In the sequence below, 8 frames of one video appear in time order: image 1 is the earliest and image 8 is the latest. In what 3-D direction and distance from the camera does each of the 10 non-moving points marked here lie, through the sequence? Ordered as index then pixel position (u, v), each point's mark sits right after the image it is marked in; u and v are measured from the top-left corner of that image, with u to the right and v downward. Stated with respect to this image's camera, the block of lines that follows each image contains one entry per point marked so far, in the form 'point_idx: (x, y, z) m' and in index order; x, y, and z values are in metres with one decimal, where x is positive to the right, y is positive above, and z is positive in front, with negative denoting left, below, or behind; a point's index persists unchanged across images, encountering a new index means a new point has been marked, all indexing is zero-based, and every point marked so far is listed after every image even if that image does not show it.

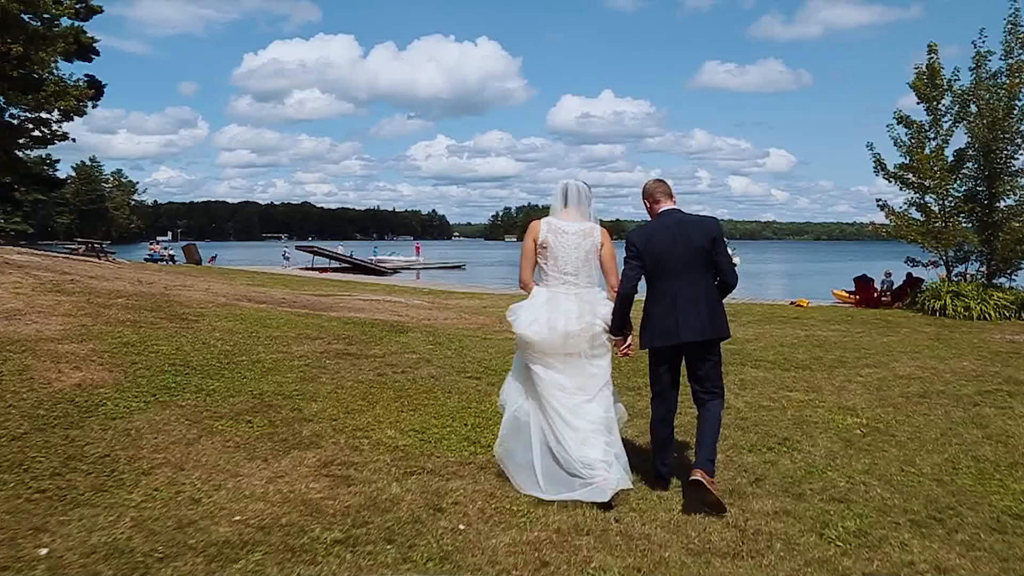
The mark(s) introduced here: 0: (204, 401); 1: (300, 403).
0: (-3.0, -1.1, +7.7) m
1: (-2.1, -1.2, +7.8) m
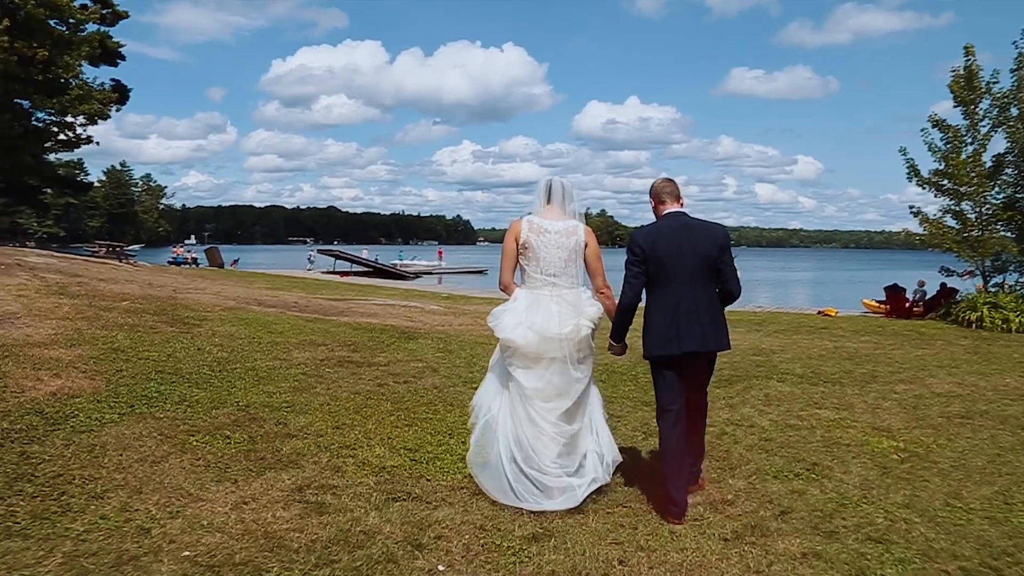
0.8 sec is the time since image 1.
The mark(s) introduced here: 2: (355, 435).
0: (-3.0, -1.1, +7.1) m
1: (-2.1, -1.2, +7.3) m
2: (-1.4, -1.3, +6.8) m
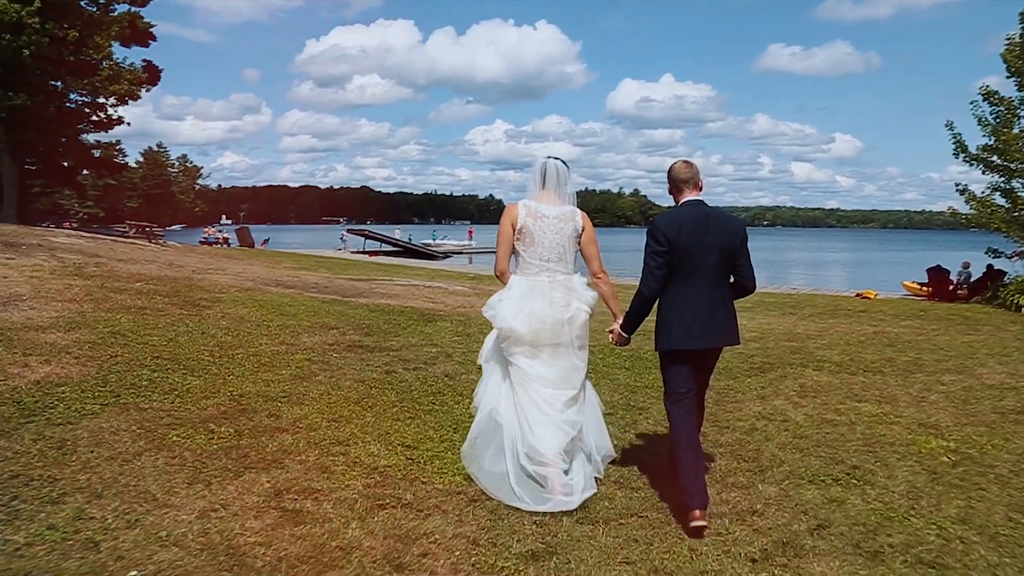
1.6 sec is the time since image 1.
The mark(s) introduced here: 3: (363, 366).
0: (-2.9, -1.0, +6.7) m
1: (-2.0, -1.0, +6.8) m
2: (-1.3, -1.1, +6.3) m
3: (-1.7, -0.9, +9.1) m
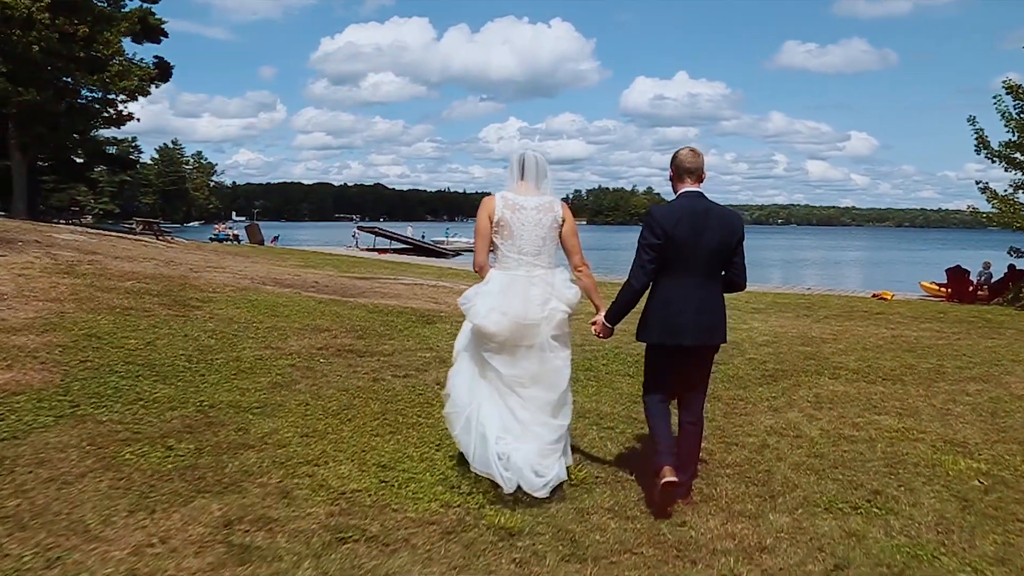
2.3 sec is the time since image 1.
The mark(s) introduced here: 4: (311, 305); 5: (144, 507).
0: (-3.0, -1.0, +6.2) m
1: (-2.1, -1.1, +6.3) m
2: (-1.4, -1.2, +5.8) m
3: (-1.8, -0.9, +8.6) m
4: (-3.6, -0.3, +14.4) m
5: (-2.1, -1.2, +4.4) m
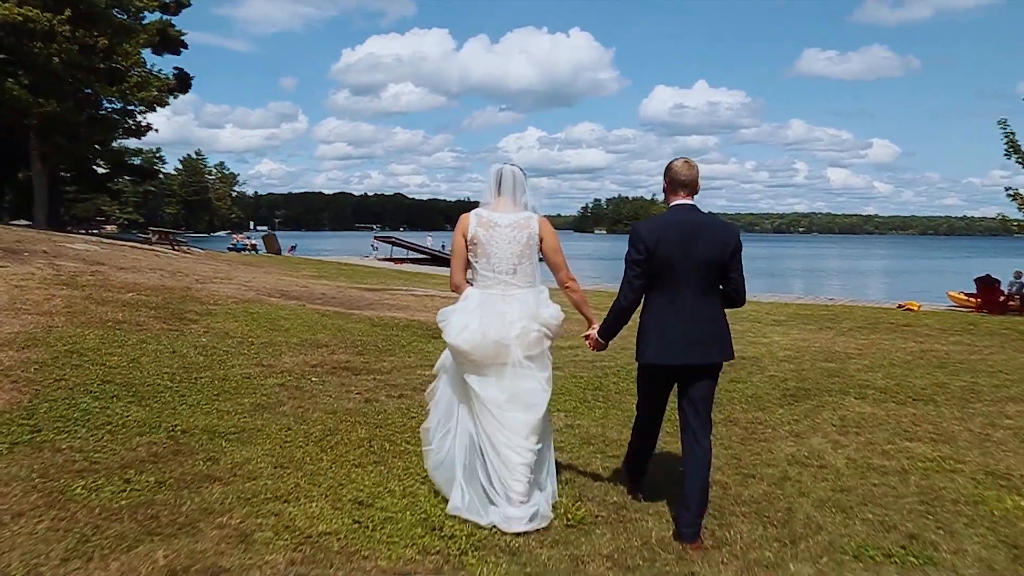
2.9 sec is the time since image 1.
0: (-3.0, -1.1, +5.7) m
1: (-2.1, -1.2, +5.8) m
2: (-1.4, -1.3, +5.3) m
3: (-1.7, -1.1, +8.1) m
4: (-3.5, -0.5, +14.0) m
5: (-2.1, -1.3, +4.0) m
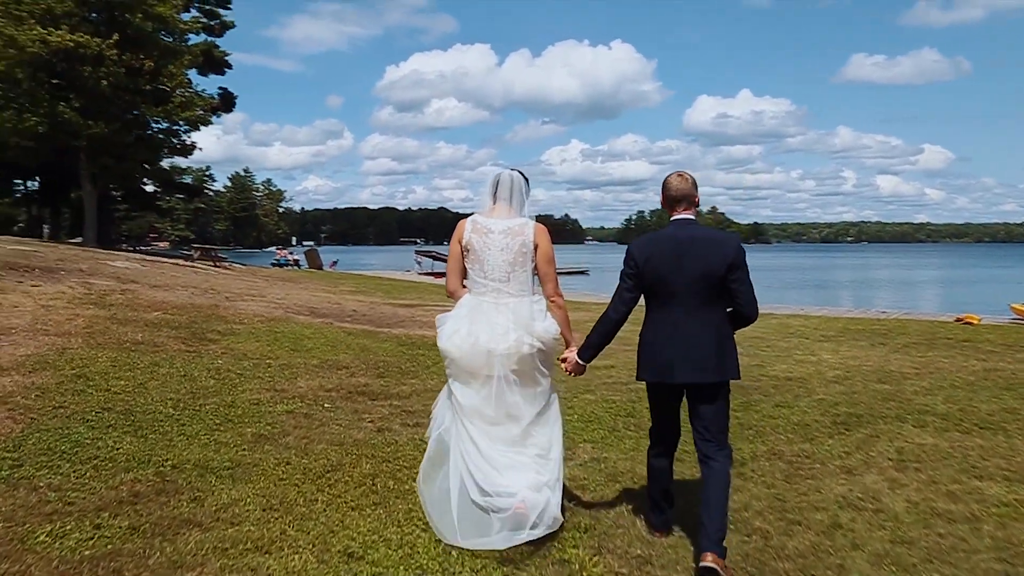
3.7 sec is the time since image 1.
0: (-2.9, -1.3, +5.3) m
1: (-2.0, -1.4, +5.4) m
2: (-1.4, -1.4, +4.8) m
3: (-1.5, -1.3, +7.6) m
4: (-3.0, -0.8, +13.6) m
5: (-2.1, -1.5, +3.5) m
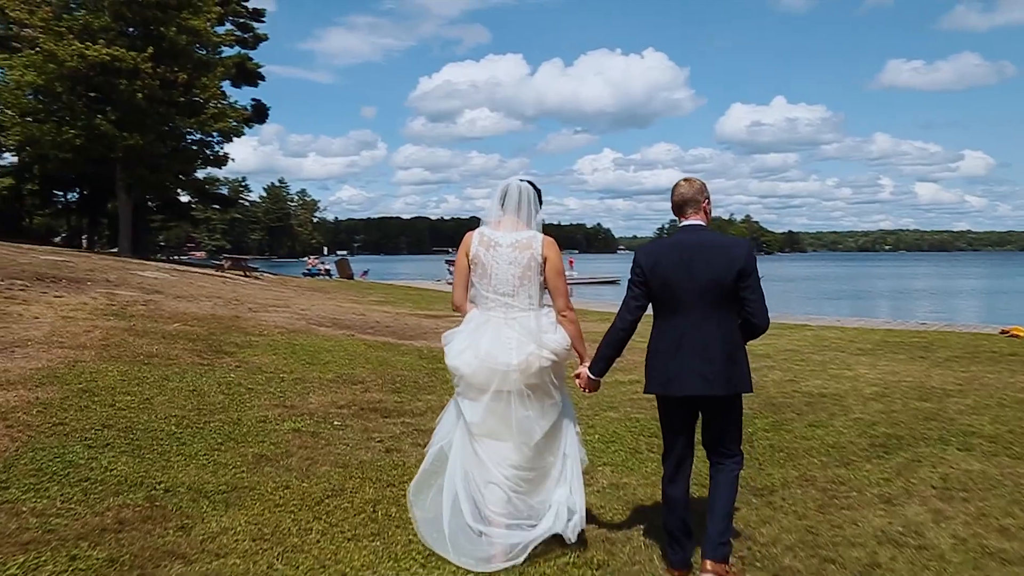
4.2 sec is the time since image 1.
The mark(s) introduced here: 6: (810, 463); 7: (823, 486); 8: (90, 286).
0: (-2.9, -1.4, +5.1) m
1: (-2.0, -1.5, +5.1) m
2: (-1.3, -1.5, +4.4) m
3: (-1.4, -1.4, +7.3) m
4: (-2.6, -1.0, +13.3) m
5: (-2.2, -1.5, +3.2) m
6: (+2.6, -1.5, +7.0) m
7: (+2.5, -1.6, +6.3) m
8: (-9.8, 0.0, +18.5) m
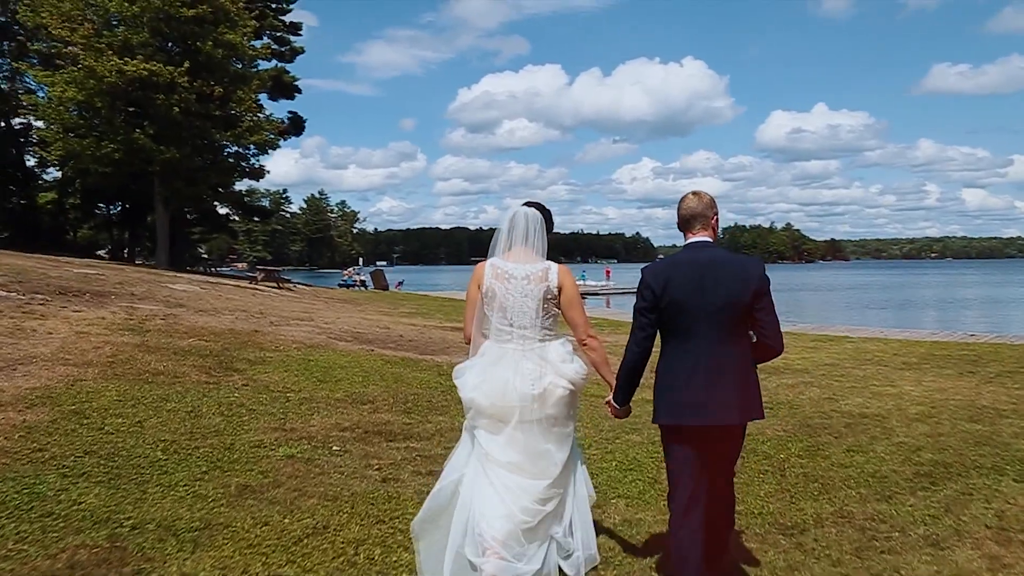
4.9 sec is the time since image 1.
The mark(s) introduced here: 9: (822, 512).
0: (-2.9, -1.5, +4.7) m
1: (-2.0, -1.6, +4.6) m
2: (-1.4, -1.6, +4.0) m
3: (-1.3, -1.5, +6.8) m
4: (-2.2, -1.3, +12.9) m
5: (-2.3, -1.6, +2.8) m
6: (+2.7, -1.7, +6.3) m
7: (+2.5, -1.7, +5.7) m
8: (-9.2, -0.3, +18.4) m
9: (+2.3, -1.7, +5.9) m
